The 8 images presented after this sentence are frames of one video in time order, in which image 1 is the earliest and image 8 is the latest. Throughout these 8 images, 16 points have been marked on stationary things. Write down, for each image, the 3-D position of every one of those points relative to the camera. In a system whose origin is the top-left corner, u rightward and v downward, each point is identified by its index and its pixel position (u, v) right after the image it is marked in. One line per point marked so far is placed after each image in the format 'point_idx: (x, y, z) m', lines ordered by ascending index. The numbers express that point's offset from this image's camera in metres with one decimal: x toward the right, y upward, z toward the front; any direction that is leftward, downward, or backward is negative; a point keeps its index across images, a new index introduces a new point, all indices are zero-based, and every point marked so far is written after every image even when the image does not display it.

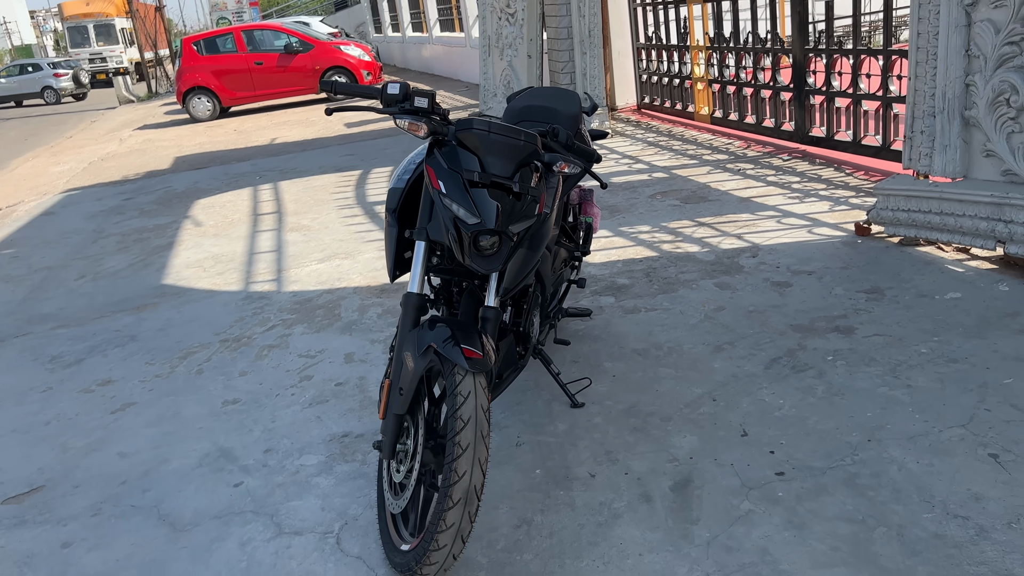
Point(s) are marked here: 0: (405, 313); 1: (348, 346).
0: (-0.3, -0.1, +2.2) m
1: (-0.7, -0.3, +3.8) m
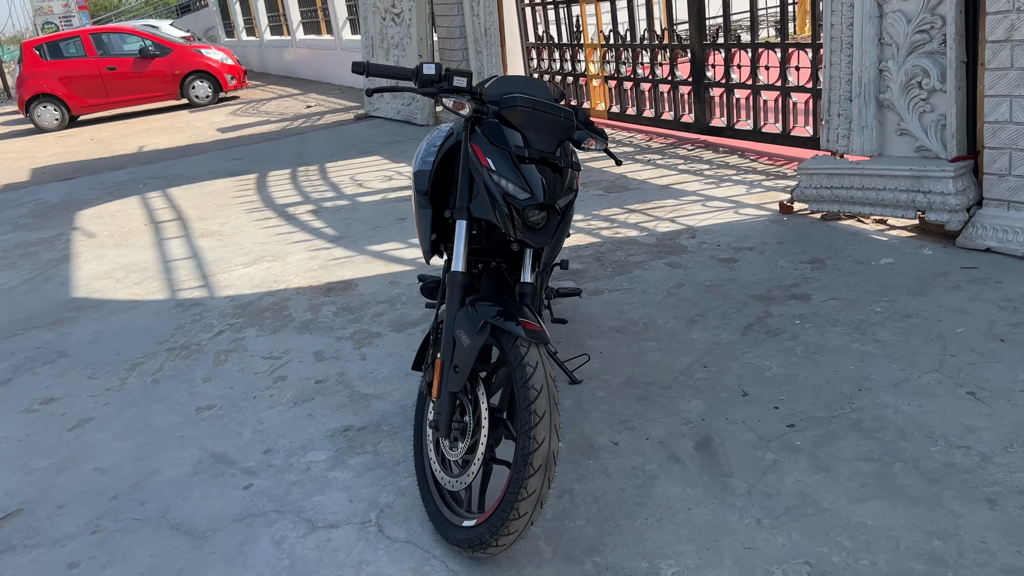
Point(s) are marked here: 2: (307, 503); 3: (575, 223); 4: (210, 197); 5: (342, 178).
0: (-0.2, 0.0, +2.2) m
1: (-0.9, -0.2, +3.7) m
2: (-0.6, -0.6, +2.5) m
3: (+0.4, +0.4, +5.0) m
4: (-2.6, +0.8, +7.2) m
5: (-1.4, +0.9, +7.2) m
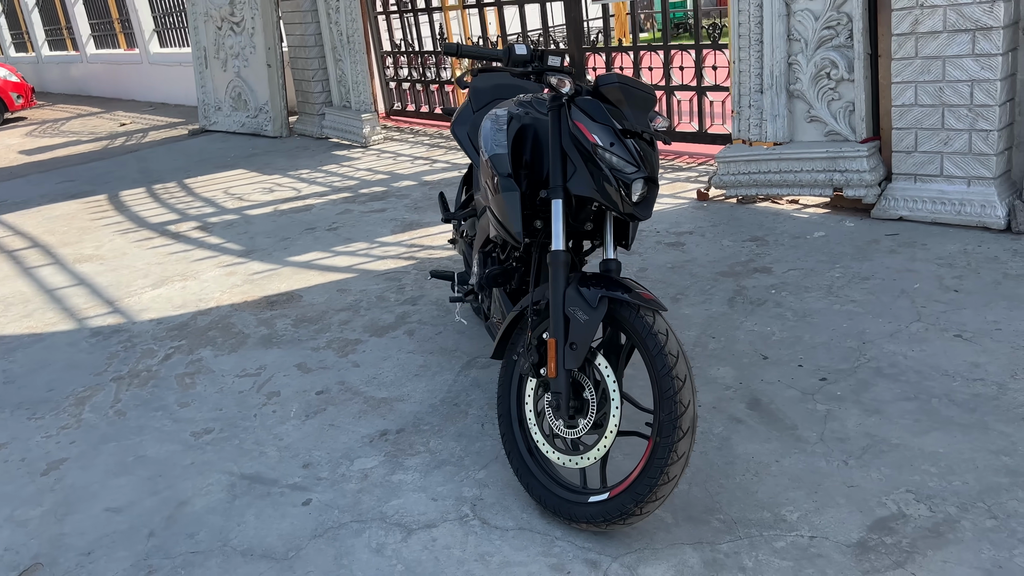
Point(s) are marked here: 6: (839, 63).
0: (+0.1, 0.0, +2.2) m
1: (-0.9, -0.3, +3.5) m
2: (-0.4, -0.6, +2.4) m
3: (0.0, +0.4, +5.0) m
4: (-3.5, +0.5, +6.5) m
5: (-2.4, +0.8, +6.7) m
6: (+1.6, +1.1, +4.2) m
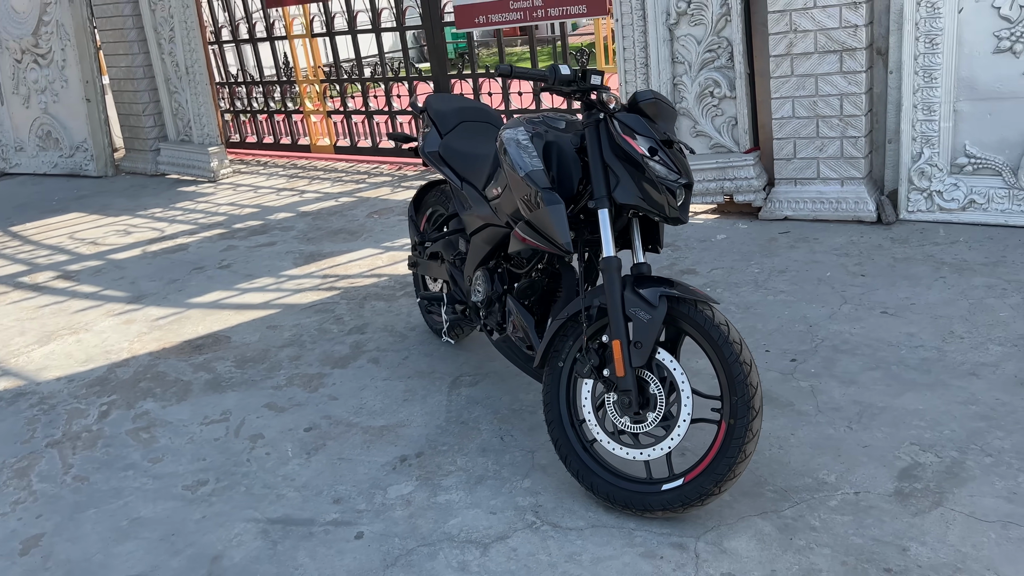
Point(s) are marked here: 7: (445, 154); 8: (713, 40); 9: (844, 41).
0: (+0.3, 0.0, +2.3) m
1: (-1.0, -0.4, +3.3) m
2: (-0.2, -0.7, +2.4) m
3: (-0.6, +0.3, +5.0) m
4: (-4.3, 0.0, +5.6) m
5: (-3.3, +0.4, +6.1) m
6: (+1.2, +1.1, +4.6) m
7: (-0.2, +0.5, +3.2) m
8: (+1.1, +1.3, +4.6) m
9: (+1.6, +1.2, +4.2) m
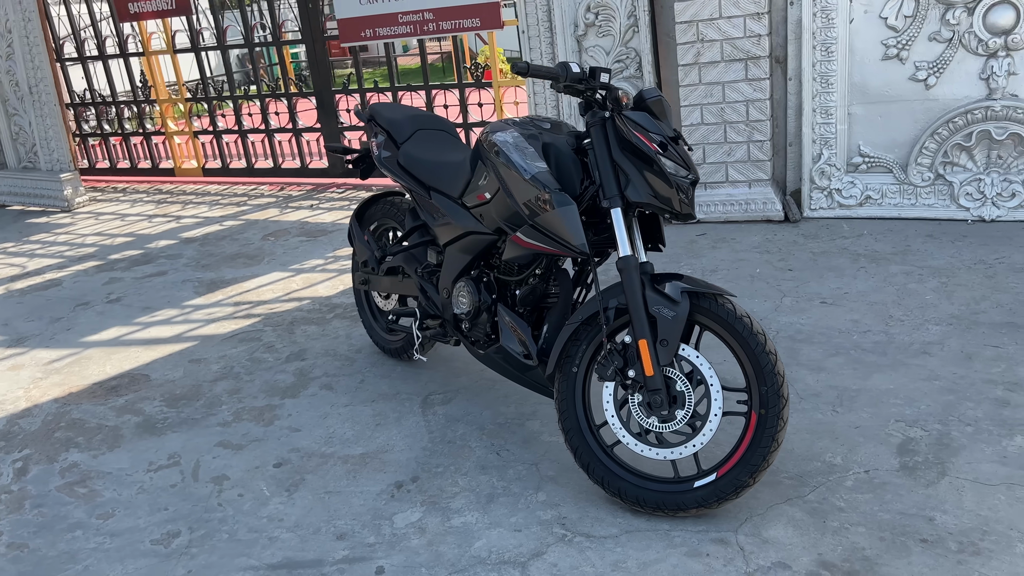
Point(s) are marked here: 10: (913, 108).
0: (+0.3, 0.0, +2.3) m
1: (-1.1, -0.5, +3.0) m
2: (-0.1, -0.7, +2.3) m
3: (-1.1, +0.1, +4.8) m
4: (-4.8, -0.3, +4.7) m
5: (-3.9, 0.0, +5.4) m
6: (+0.7, +1.1, +4.8) m
7: (-0.4, +0.4, +3.0) m
8: (+0.6, +1.3, +4.7) m
9: (+1.2, +1.2, +4.4) m
10: (+2.1, +0.9, +4.3) m
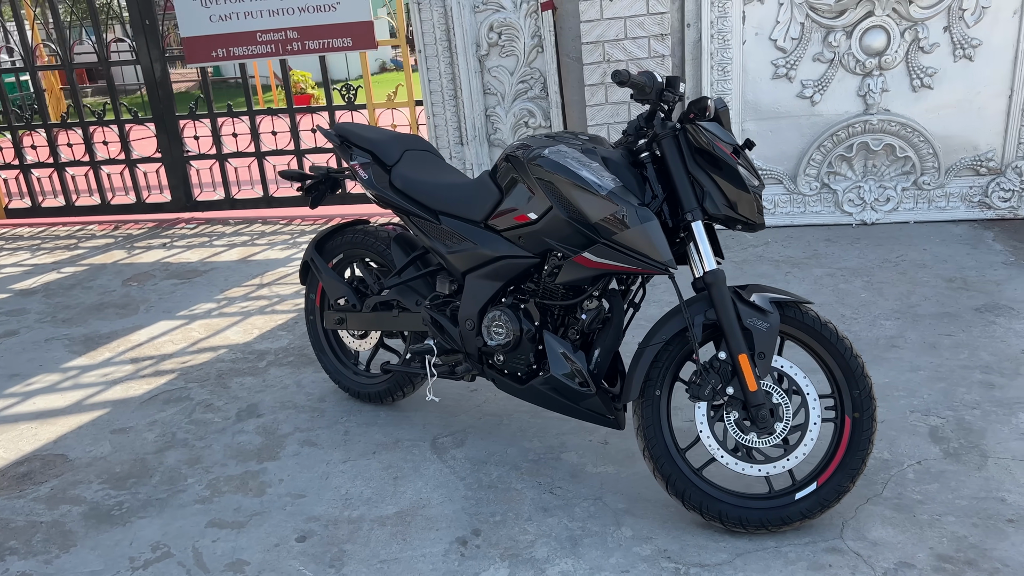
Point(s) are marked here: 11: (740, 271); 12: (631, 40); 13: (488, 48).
0: (+0.5, 0.0, +2.2) m
1: (-1.0, -0.7, +2.5) m
2: (+0.2, -0.8, +2.1) m
3: (-1.5, -0.1, +4.3) m
4: (-5.0, -0.8, +3.2) m
5: (-4.4, -0.4, +4.0) m
6: (+0.1, +1.0, +4.7) m
7: (-0.4, +0.3, +2.7) m
8: (+0.1, +1.2, +4.7) m
9: (+0.8, +1.2, +4.5) m
10: (+1.6, +0.9, +4.7) m
11: (+1.1, +0.1, +4.2) m
12: (+0.6, +1.3, +4.5) m
13: (-0.1, +1.3, +4.6) m
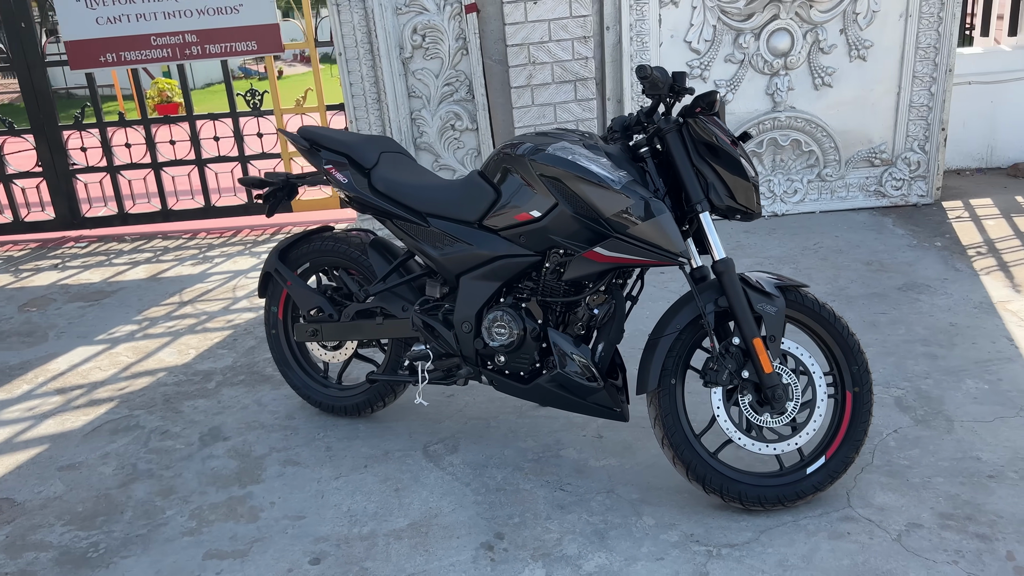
0: (+0.6, 0.0, +2.3) m
1: (-0.9, -0.7, +2.3) m
2: (+0.3, -0.7, +2.1) m
3: (-1.7, -0.2, +4.0) m
4: (-4.9, -1.0, +2.3) m
5: (-4.5, -0.6, +3.3) m
6: (-0.3, +1.0, +4.7) m
7: (-0.4, +0.3, +2.7) m
8: (-0.3, +1.2, +4.6) m
9: (+0.4, +1.2, +4.6) m
10: (+1.2, +1.0, +4.9) m
11: (+0.8, +0.1, +4.3) m
12: (+0.2, +1.3, +4.5) m
13: (-0.5, +1.3, +4.6) m
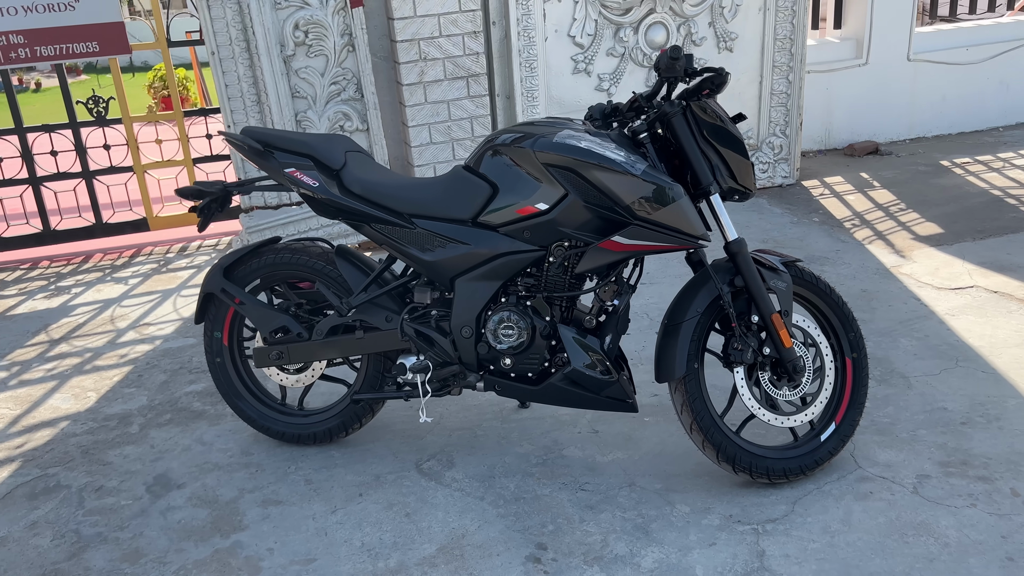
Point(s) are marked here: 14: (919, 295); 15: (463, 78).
0: (+0.6, +0.1, +2.3) m
1: (-0.8, -0.8, +2.0) m
2: (+0.5, -0.7, +2.0) m
3: (-2.0, -0.4, +3.4) m
4: (-4.7, -1.4, +1.0) m
5: (-4.5, -1.0, +2.1) m
6: (-0.8, +0.9, +4.4) m
7: (-0.4, +0.3, +2.4) m
8: (-0.9, +1.1, +4.4) m
9: (-0.2, +1.2, +4.5) m
10: (+0.5, +1.0, +5.0) m
11: (+0.4, +0.2, +4.4) m
12: (-0.3, +1.3, +4.4) m
13: (-1.1, +1.2, +4.3) m
14: (+1.7, 0.0, +3.6) m
15: (-0.3, +1.1, +4.5) m
